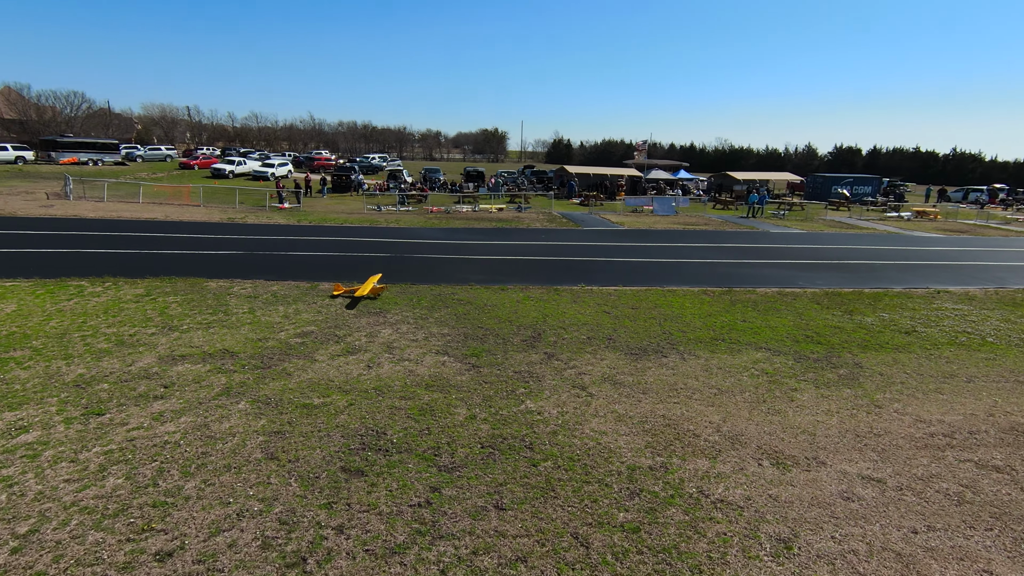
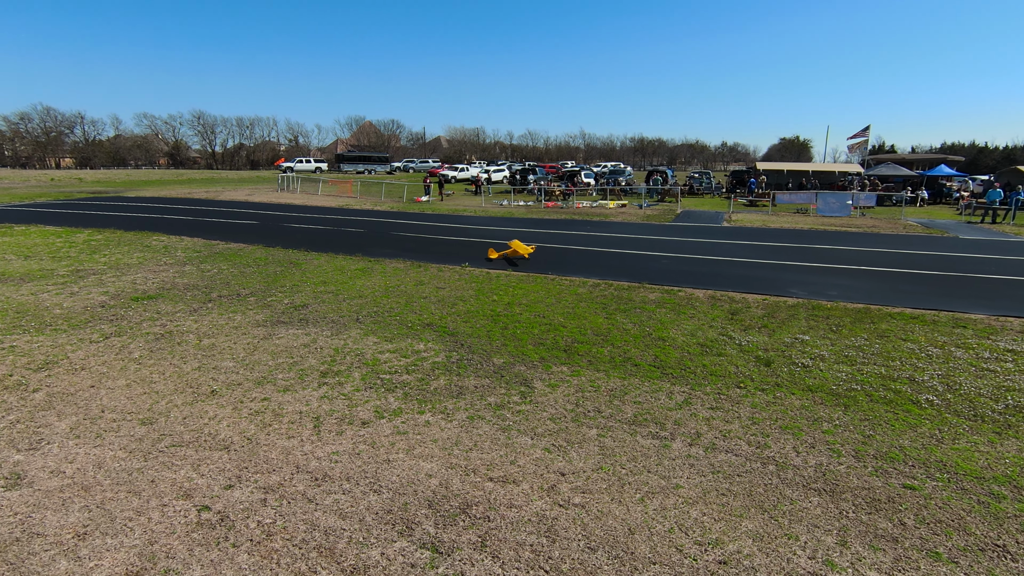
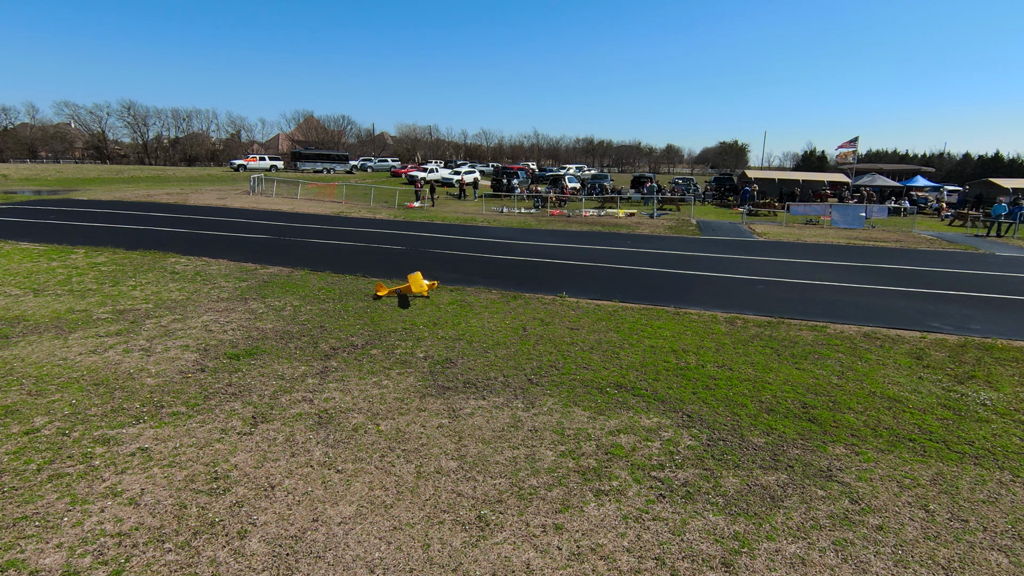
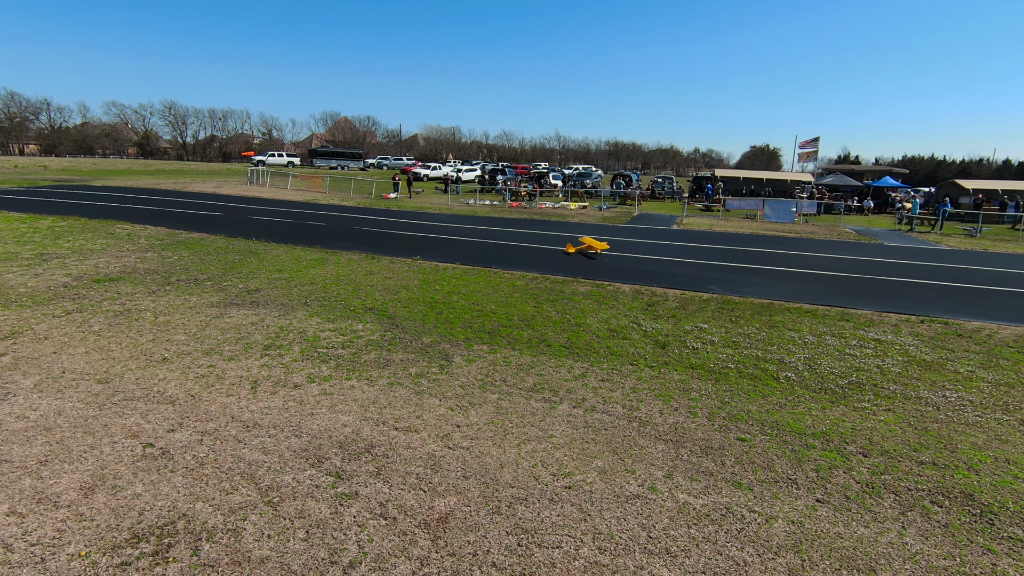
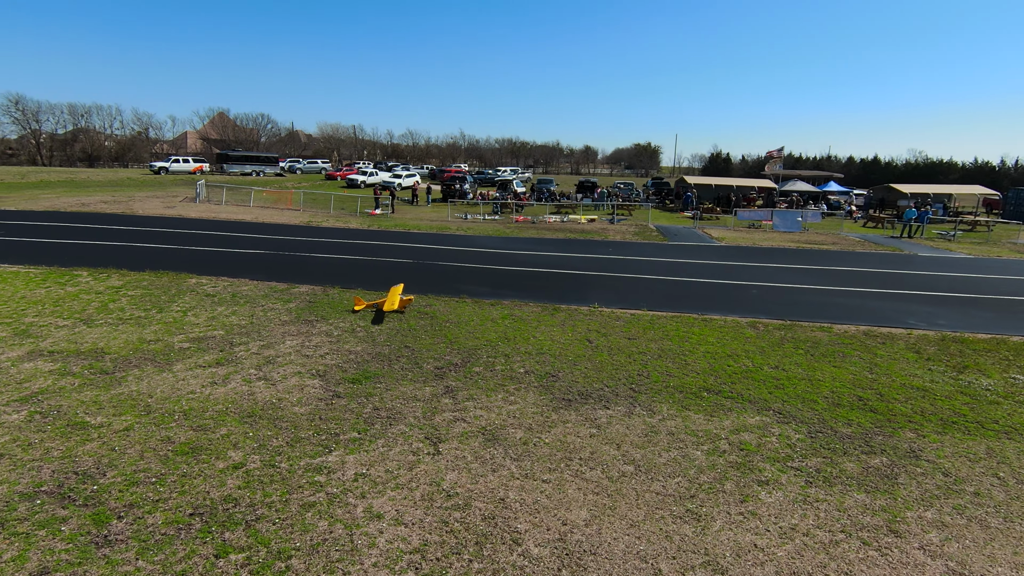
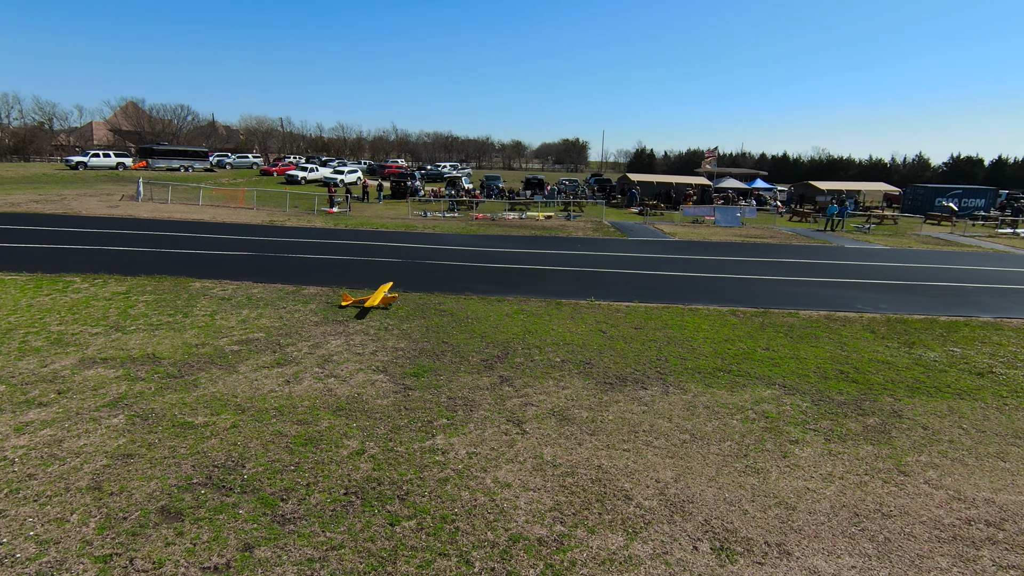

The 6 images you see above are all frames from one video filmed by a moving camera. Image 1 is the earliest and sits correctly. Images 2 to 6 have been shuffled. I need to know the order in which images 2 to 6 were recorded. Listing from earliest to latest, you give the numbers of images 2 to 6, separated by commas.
6, 5, 3, 2, 4
